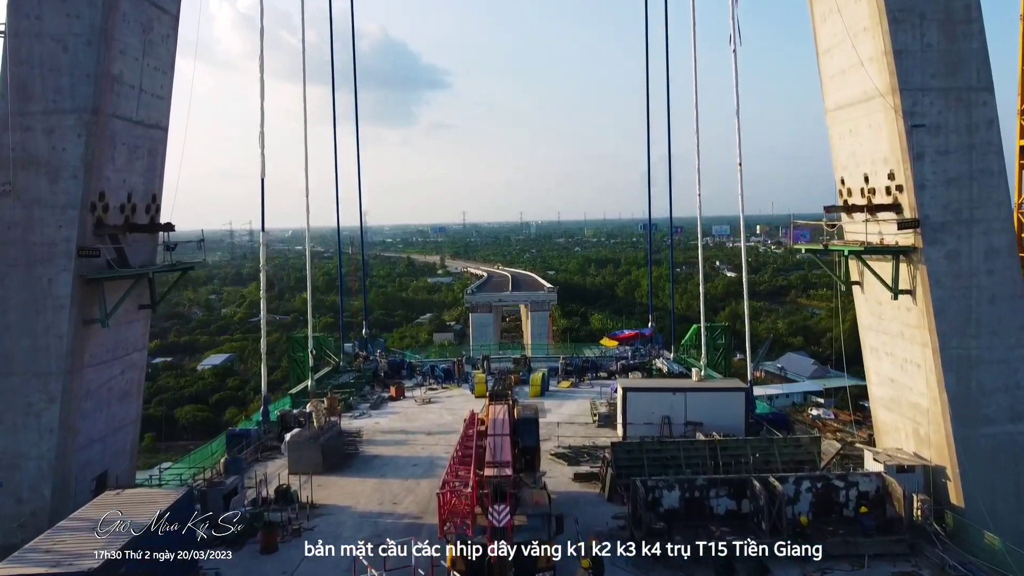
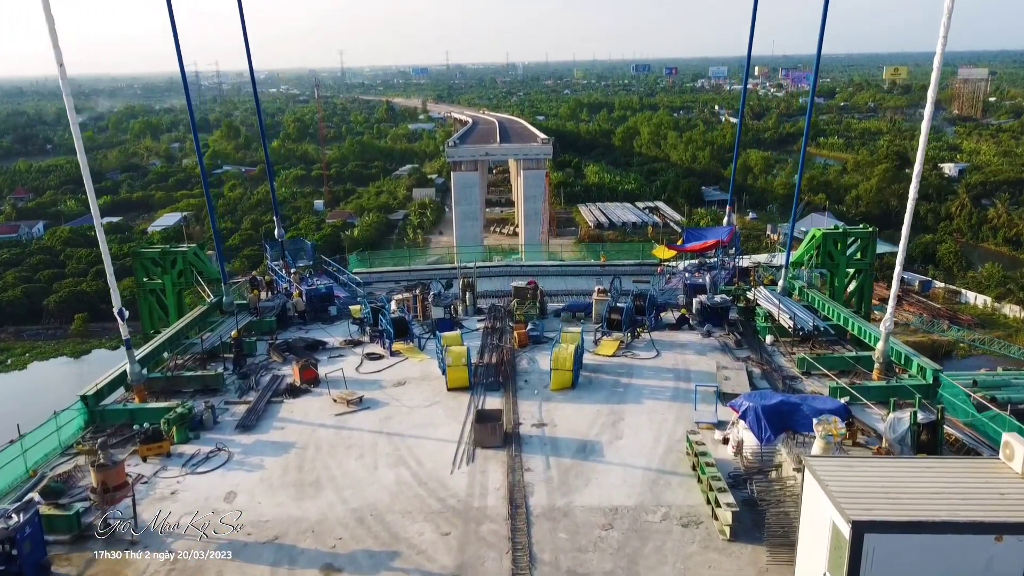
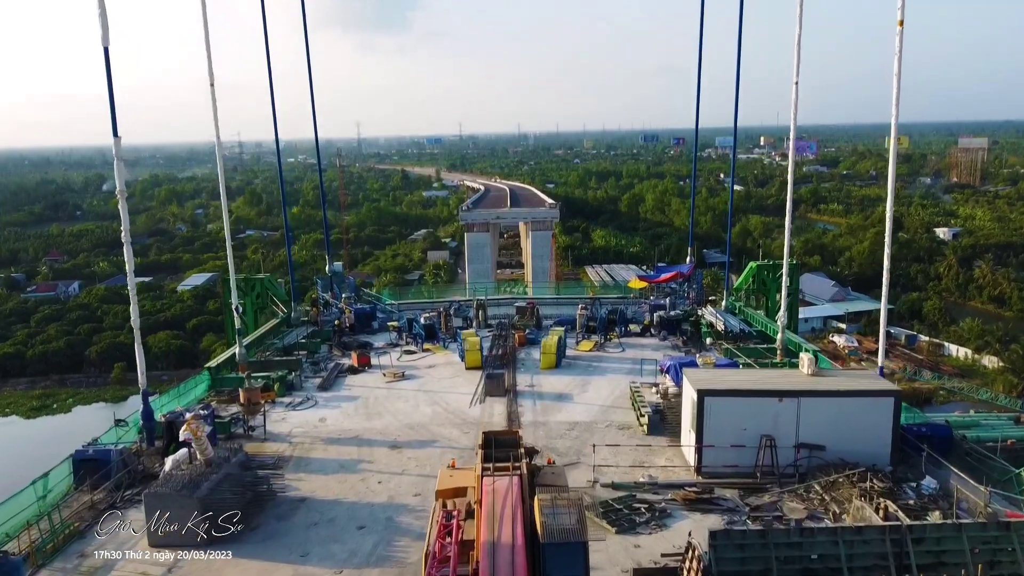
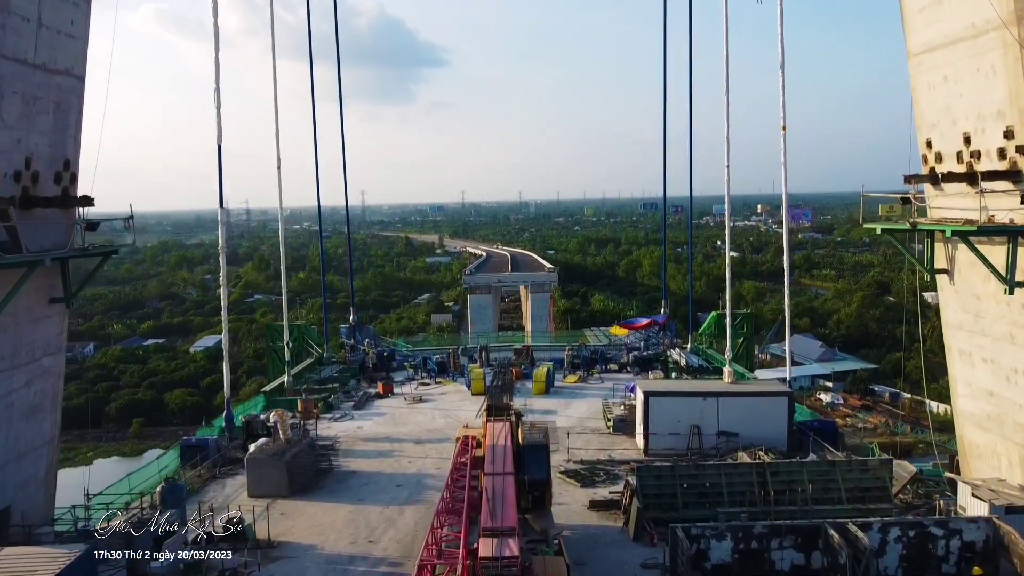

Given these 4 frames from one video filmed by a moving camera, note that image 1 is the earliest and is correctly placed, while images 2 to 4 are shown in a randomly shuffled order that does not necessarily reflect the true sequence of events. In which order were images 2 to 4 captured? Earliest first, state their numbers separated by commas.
4, 3, 2
